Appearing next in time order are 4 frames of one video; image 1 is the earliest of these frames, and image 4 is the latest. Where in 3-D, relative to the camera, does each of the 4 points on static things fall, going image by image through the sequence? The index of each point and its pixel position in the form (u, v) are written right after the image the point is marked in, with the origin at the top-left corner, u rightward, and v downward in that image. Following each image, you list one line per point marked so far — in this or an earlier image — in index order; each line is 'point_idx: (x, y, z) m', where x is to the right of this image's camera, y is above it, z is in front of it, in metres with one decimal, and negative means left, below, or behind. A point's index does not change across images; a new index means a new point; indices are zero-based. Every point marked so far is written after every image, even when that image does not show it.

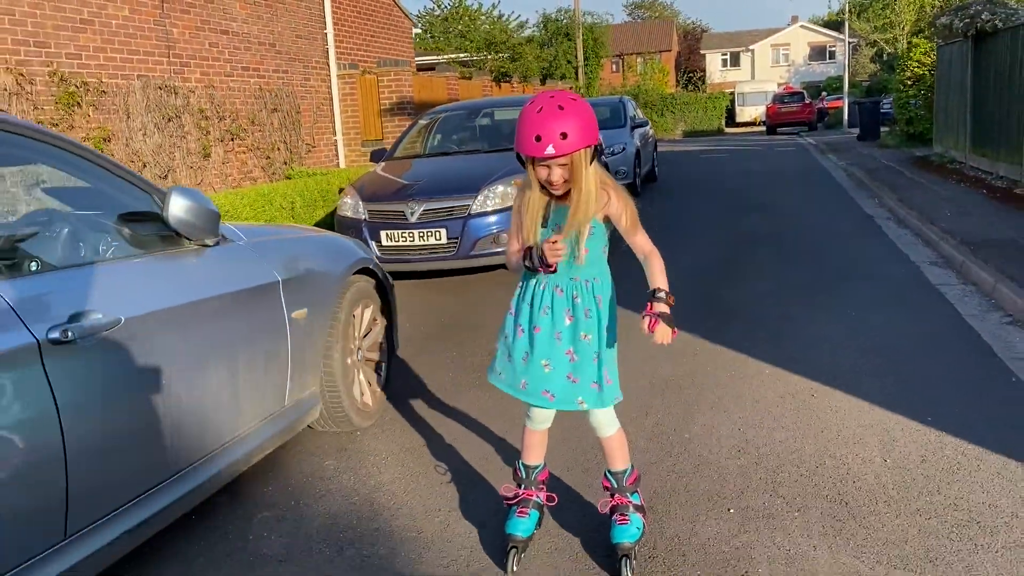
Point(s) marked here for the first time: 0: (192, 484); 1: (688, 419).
0: (-1.1, -0.7, +3.3) m
1: (+0.9, -0.7, +4.4) m
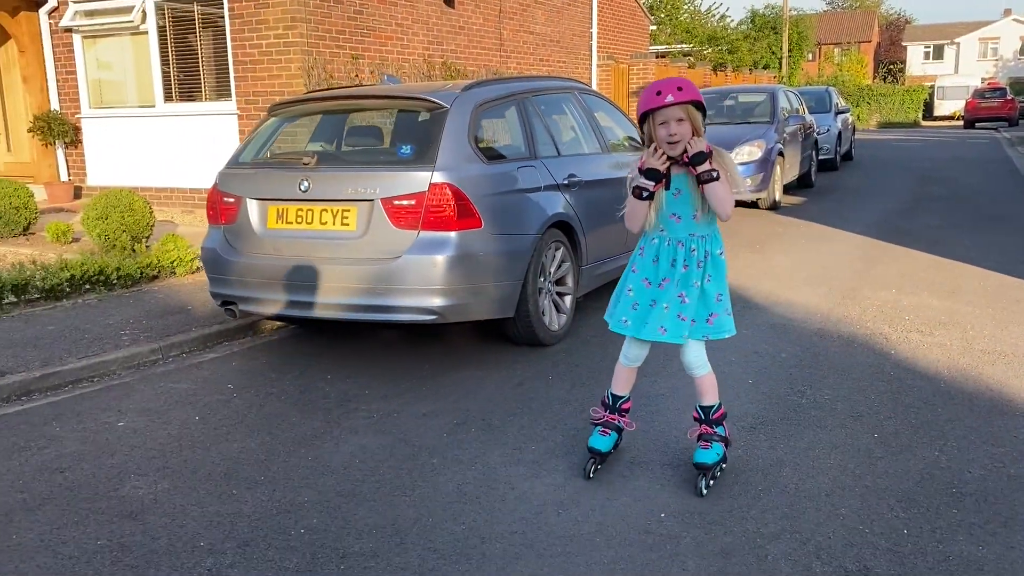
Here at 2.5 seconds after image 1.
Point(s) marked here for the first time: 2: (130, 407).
0: (+1.3, +0.3, +7.5) m
1: (+3.4, +0.2, +8.2) m
2: (-2.1, -0.6, +4.8) m
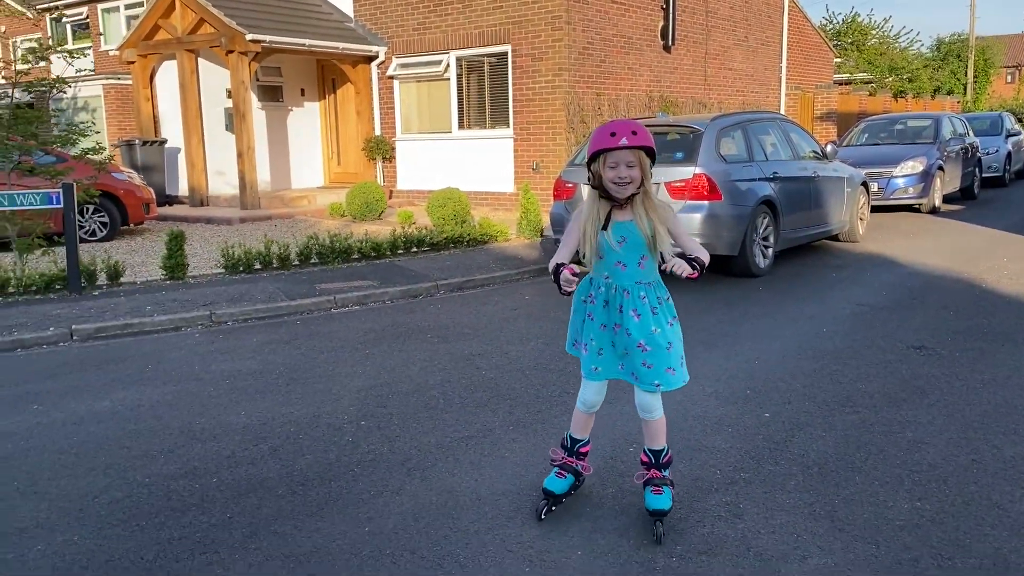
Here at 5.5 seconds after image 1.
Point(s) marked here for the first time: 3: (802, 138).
0: (+4.0, +0.7, +10.8) m
1: (+6.2, +0.5, +11.1) m
2: (+0.1, -0.1, +8.8) m
3: (+3.6, +1.9, +10.8) m
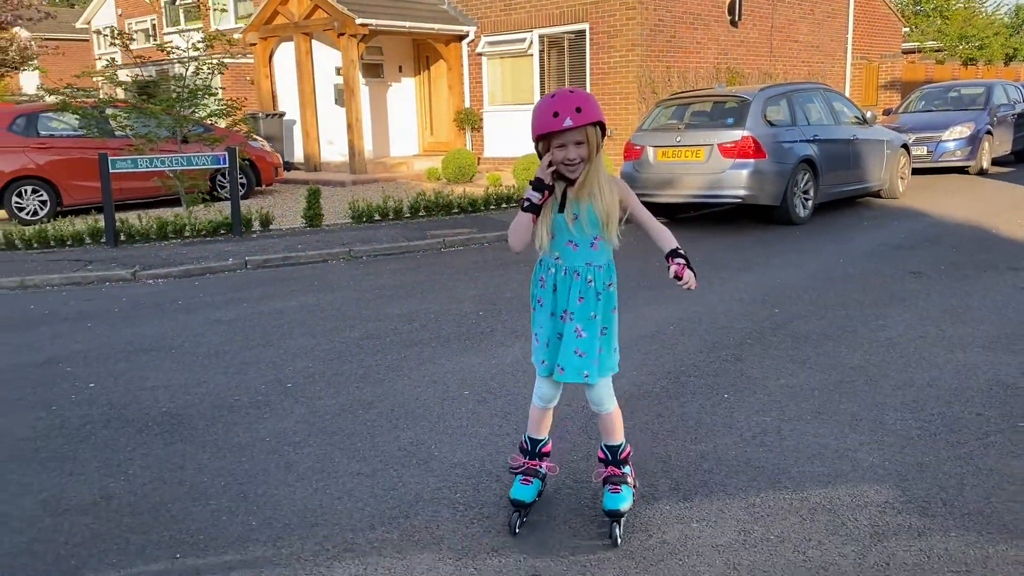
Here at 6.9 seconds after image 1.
0: (+5.1, +1.4, +12.3) m
1: (+7.4, +1.2, +12.4) m
2: (+1.1, +0.6, +10.6) m
3: (+4.7, +2.6, +12.3) m
